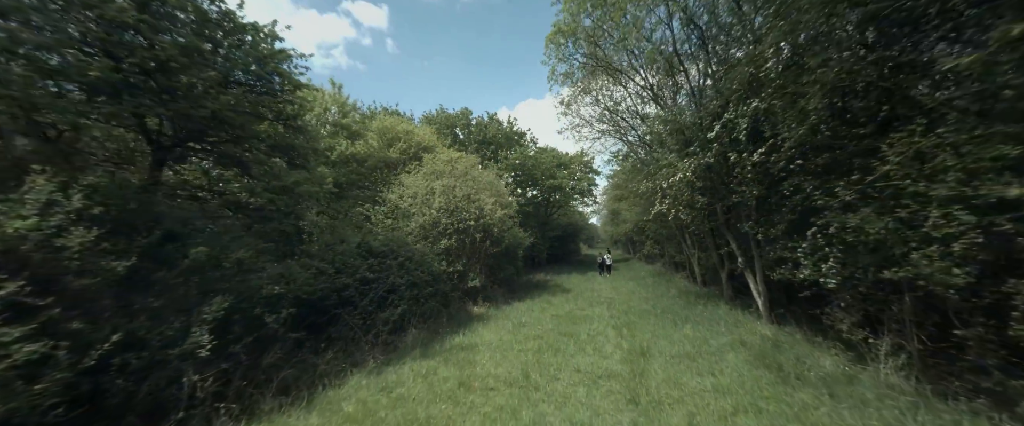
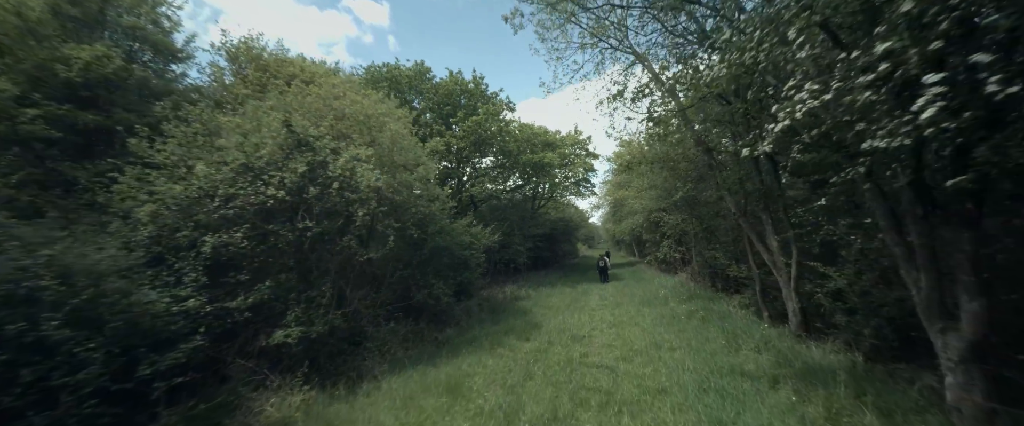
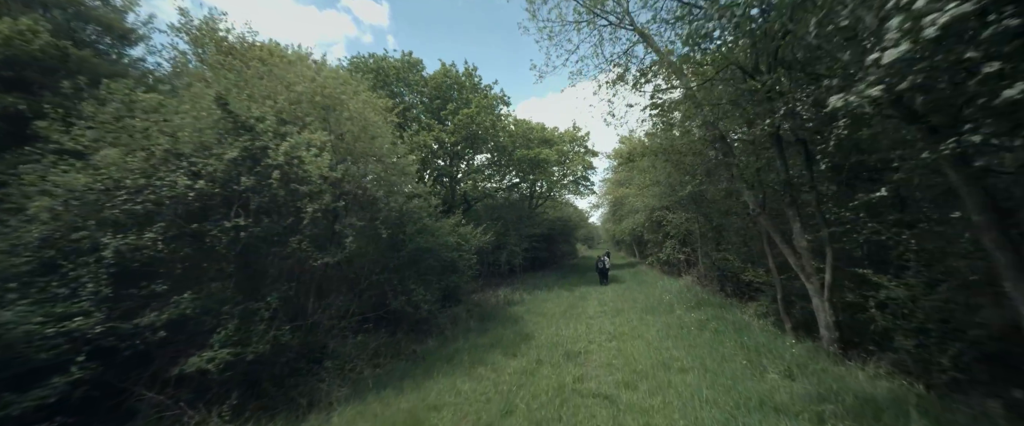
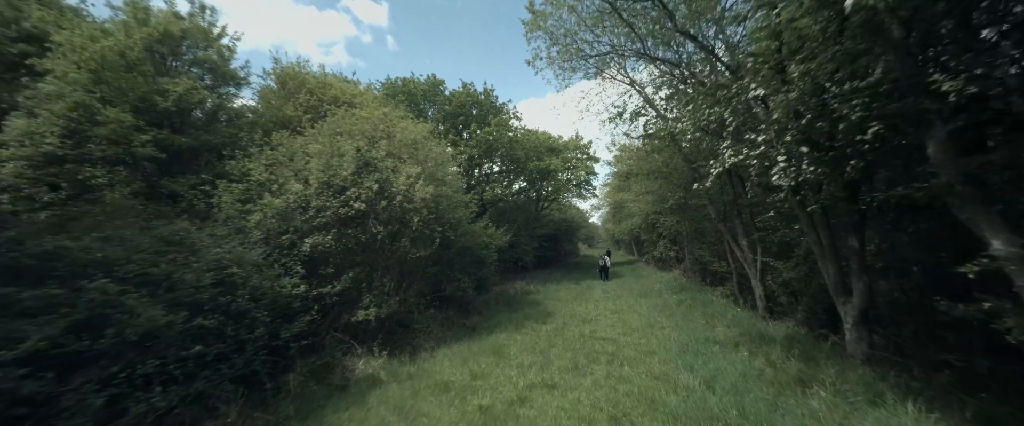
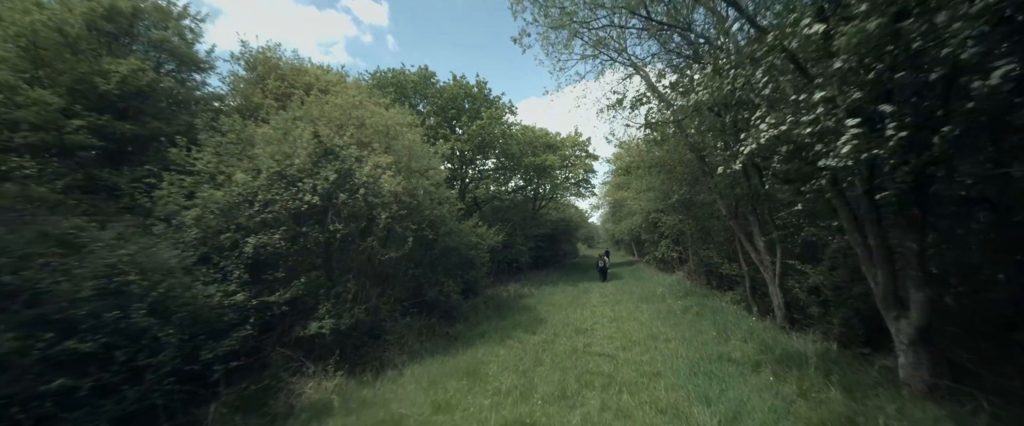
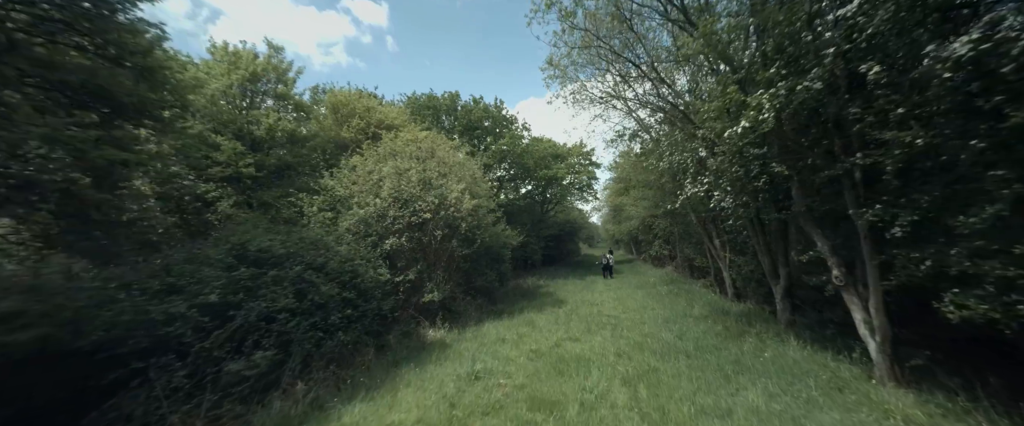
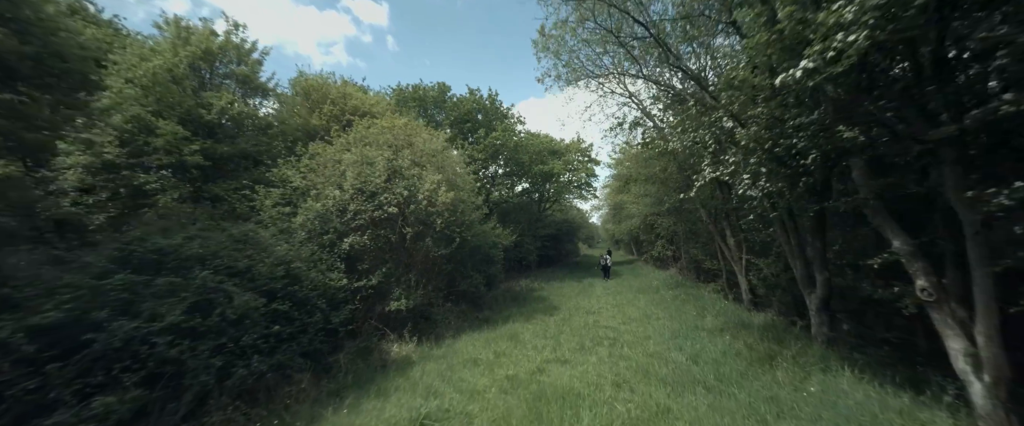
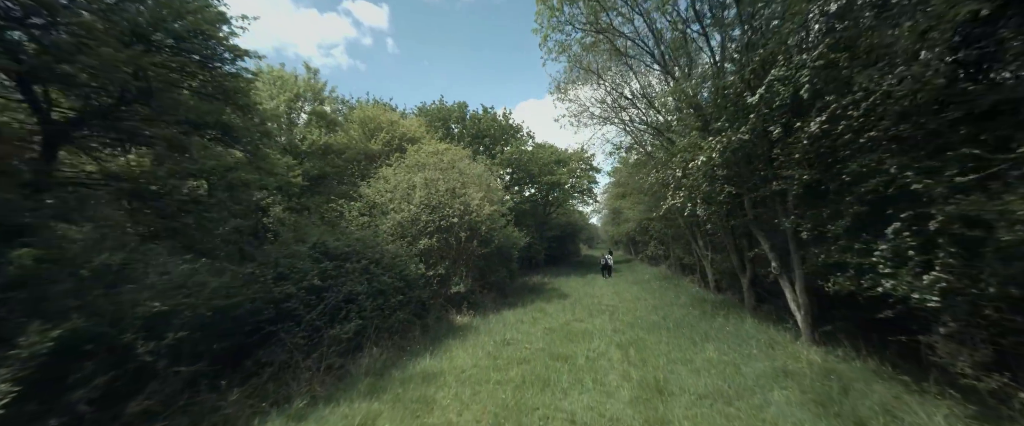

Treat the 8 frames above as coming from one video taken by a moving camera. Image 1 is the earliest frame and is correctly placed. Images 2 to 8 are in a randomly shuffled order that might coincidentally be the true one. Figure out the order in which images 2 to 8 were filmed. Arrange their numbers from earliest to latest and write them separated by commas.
8, 6, 7, 4, 5, 2, 3
